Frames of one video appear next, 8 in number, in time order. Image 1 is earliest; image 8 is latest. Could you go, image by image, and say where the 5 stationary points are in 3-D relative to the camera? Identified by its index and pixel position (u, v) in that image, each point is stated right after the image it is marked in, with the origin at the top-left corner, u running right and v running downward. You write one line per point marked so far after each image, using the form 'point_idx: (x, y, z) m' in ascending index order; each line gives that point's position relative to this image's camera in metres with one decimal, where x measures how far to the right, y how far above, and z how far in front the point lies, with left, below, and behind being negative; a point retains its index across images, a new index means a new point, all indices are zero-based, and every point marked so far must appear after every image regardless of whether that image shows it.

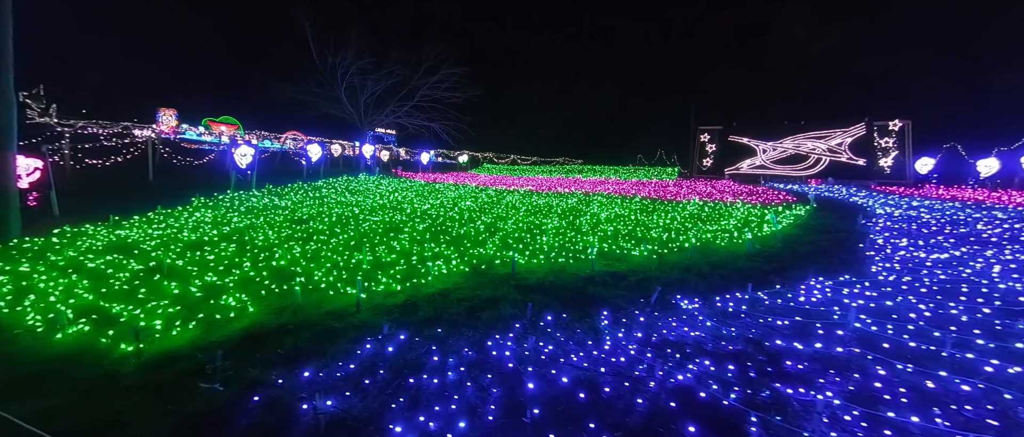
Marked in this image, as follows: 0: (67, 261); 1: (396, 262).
0: (-6.9, -0.7, +6.6) m
1: (-1.7, -0.7, +6.6) m
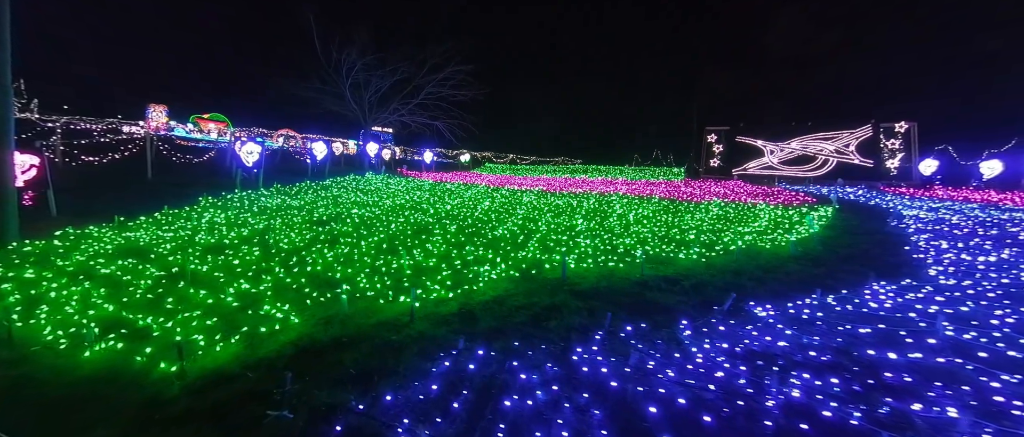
0: (-6.2, -0.7, +6.1) m
1: (-1.0, -0.7, +6.2) m
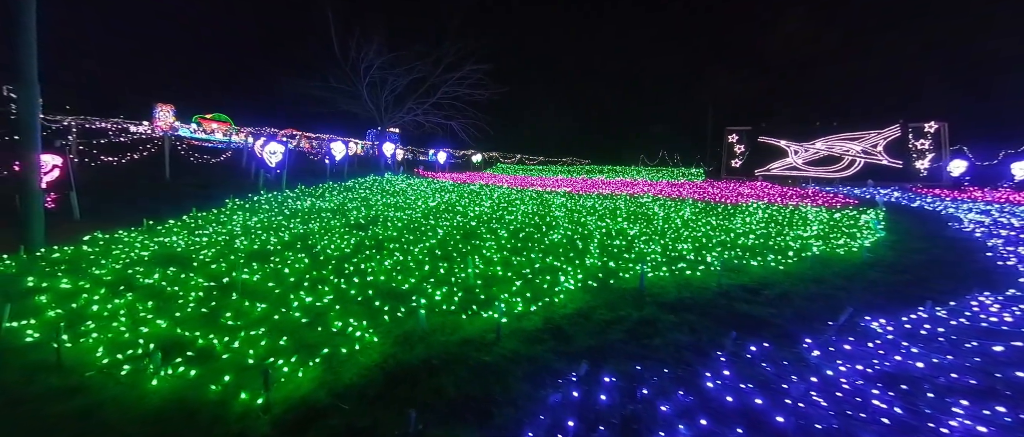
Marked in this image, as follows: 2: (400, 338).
0: (-5.2, -0.8, +5.6) m
1: (0.0, -0.8, +5.7) m
2: (-1.1, -1.2, +4.1) m
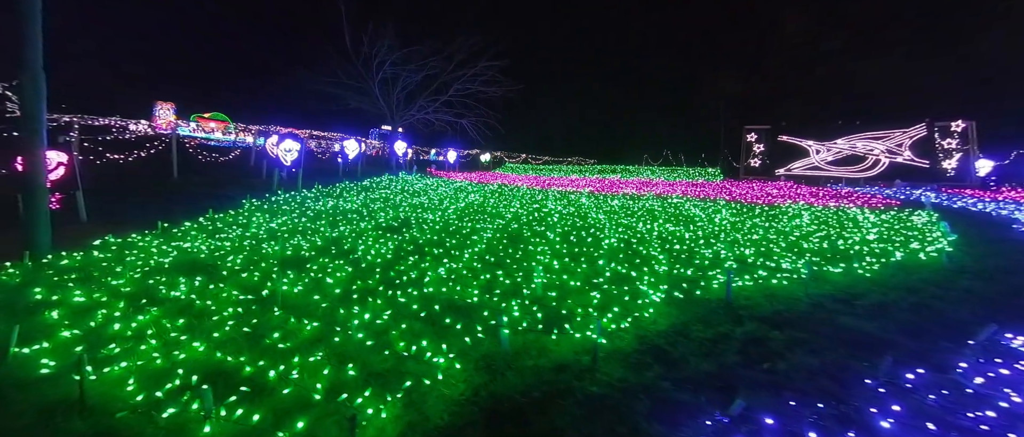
0: (-4.4, -0.8, +4.9) m
1: (+0.8, -0.8, +5.1) m
2: (-0.2, -1.2, +3.5) m
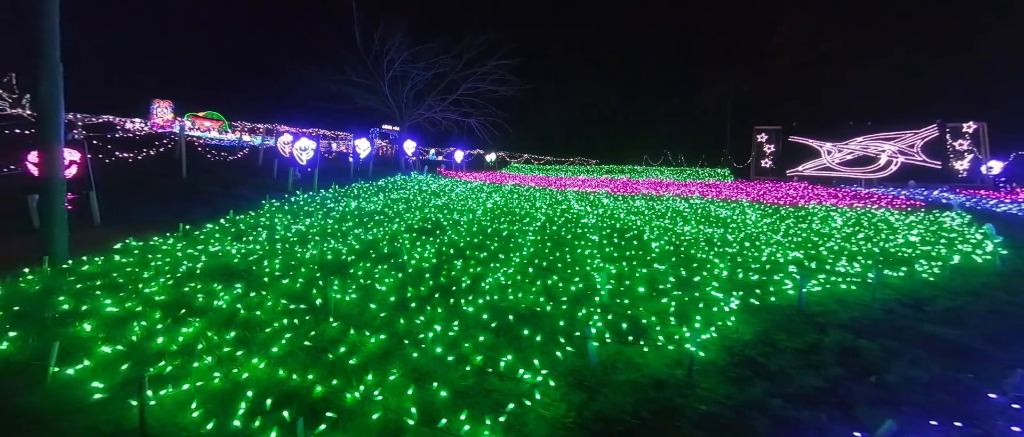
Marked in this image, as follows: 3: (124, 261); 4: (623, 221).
0: (-3.7, -0.8, +4.5) m
1: (+1.5, -0.8, +4.8) m
2: (+0.5, -1.2, +3.2) m
3: (-5.1, -0.6, +5.6) m
4: (+2.3, 0.0, +8.8) m
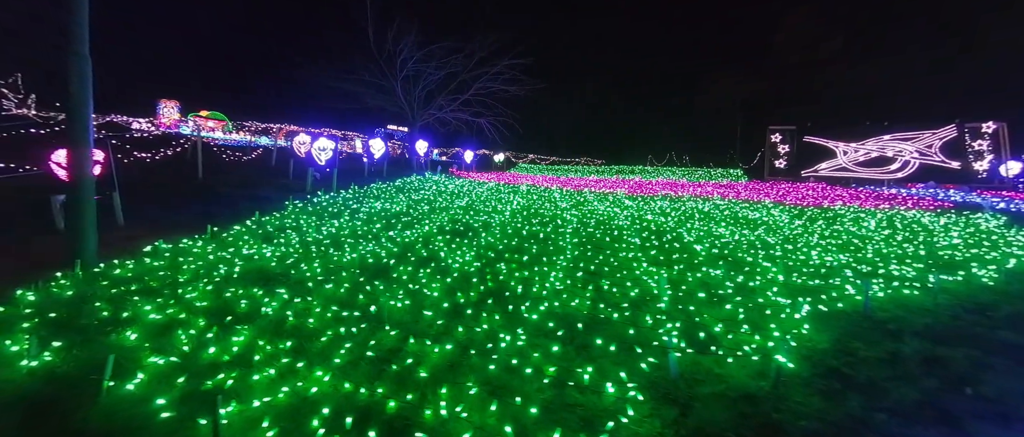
0: (-3.1, -0.9, +4.3) m
1: (+2.1, -0.8, +4.6) m
2: (+1.1, -1.2, +3.0) m
3: (-4.6, -0.6, +5.4) m
4: (+2.9, -0.1, +8.6) m
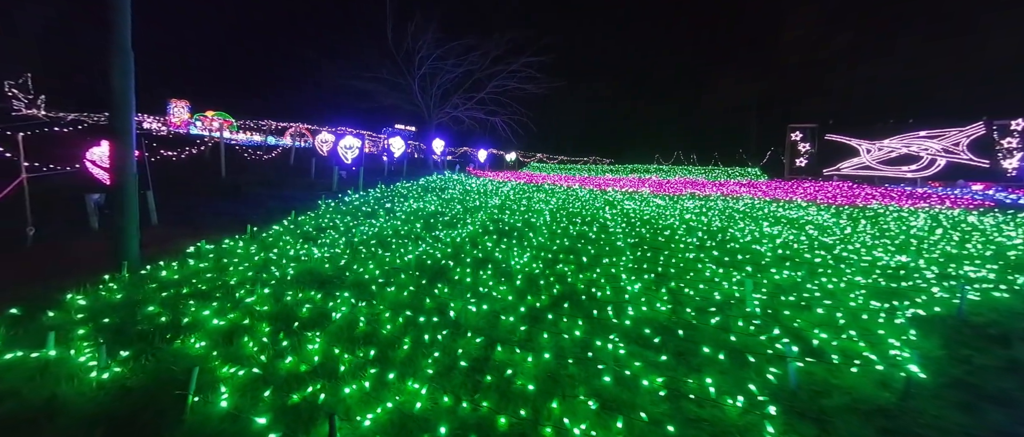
0: (-2.3, -0.8, +4.1) m
1: (+2.9, -0.8, +4.3) m
2: (+1.8, -1.2, +2.7) m
3: (-3.8, -0.6, +5.2) m
4: (+3.7, -0.1, +8.4) m
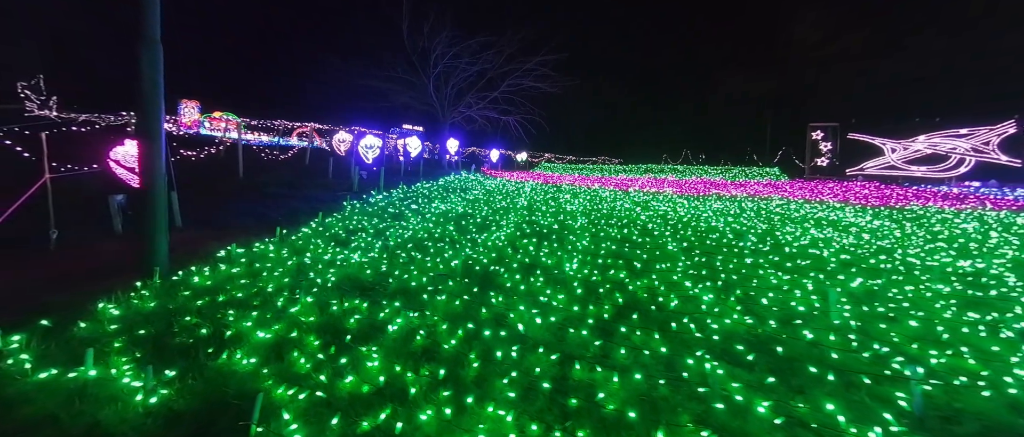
0: (-1.8, -0.9, +3.8) m
1: (+3.4, -0.9, +4.0) m
2: (+2.4, -1.3, +2.4) m
3: (-3.2, -0.6, +4.9) m
4: (+4.3, -0.1, +8.0) m
